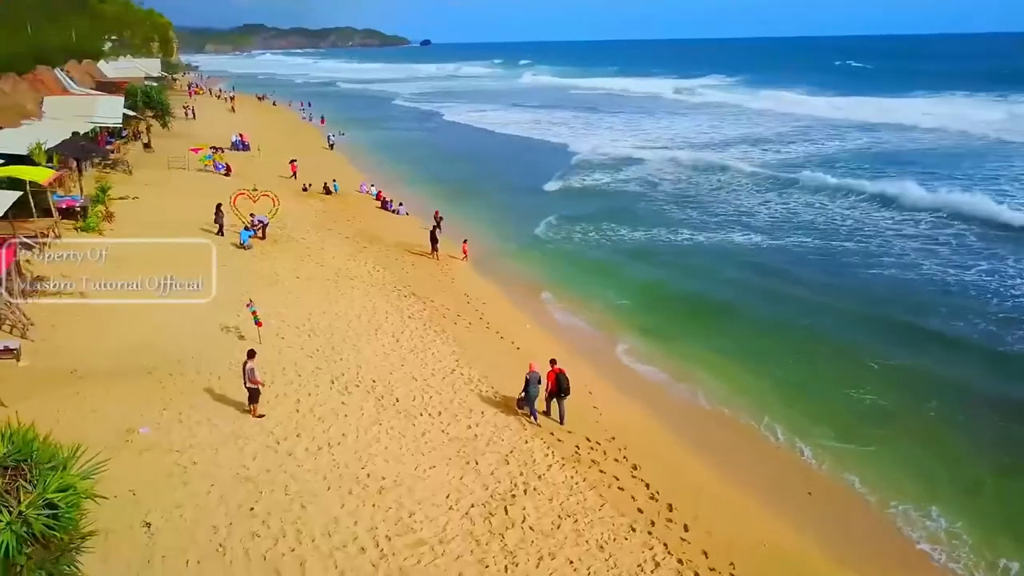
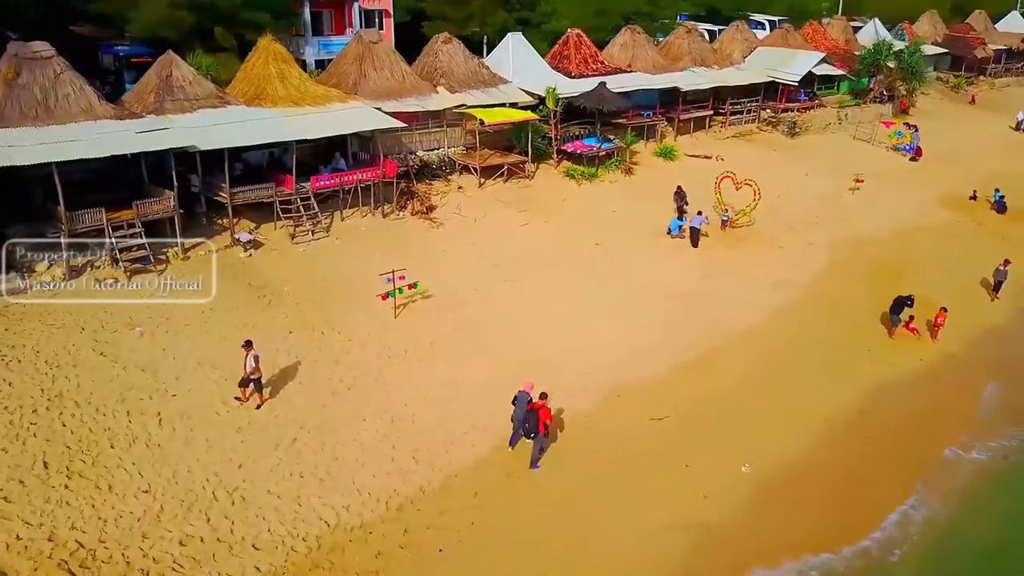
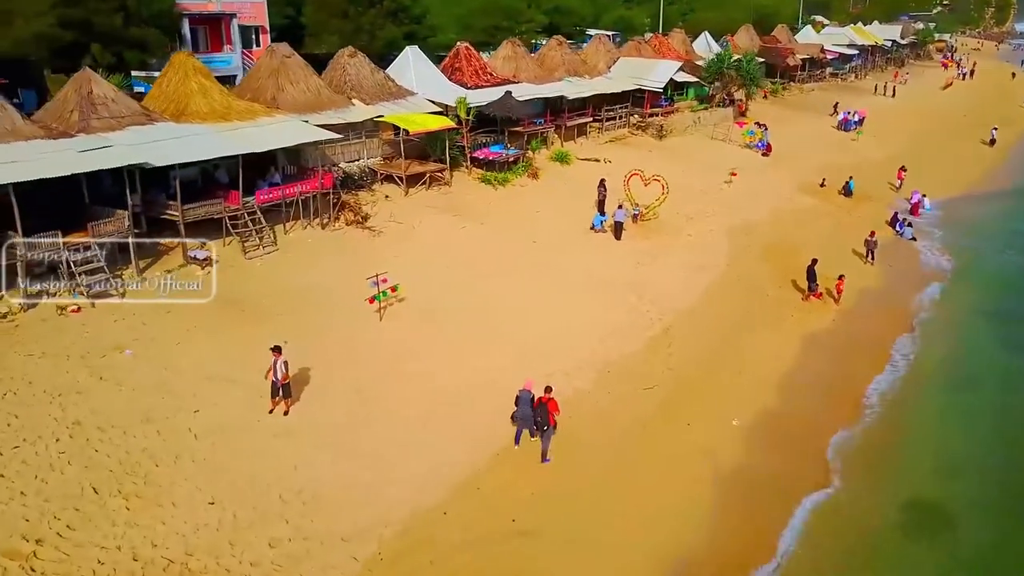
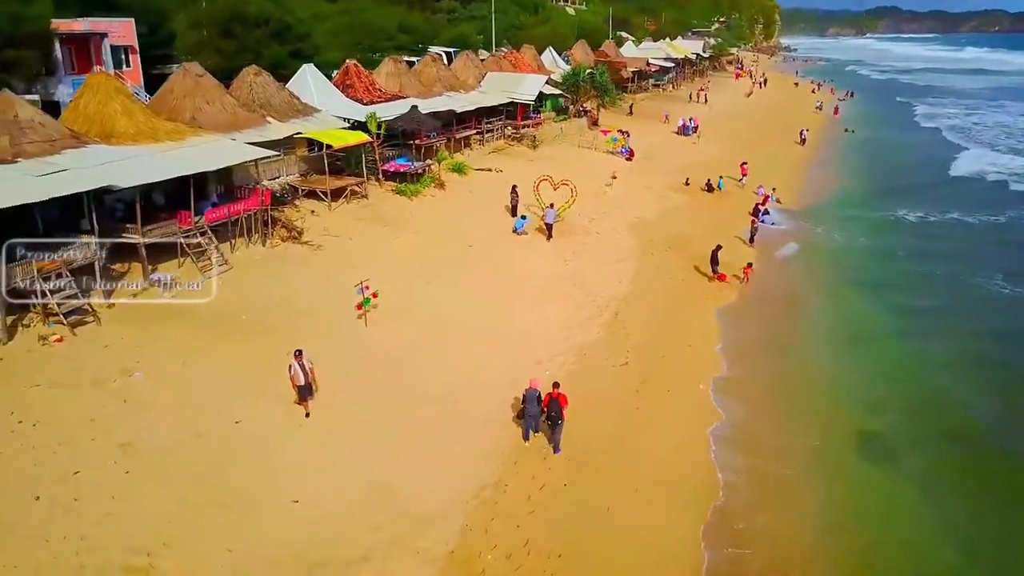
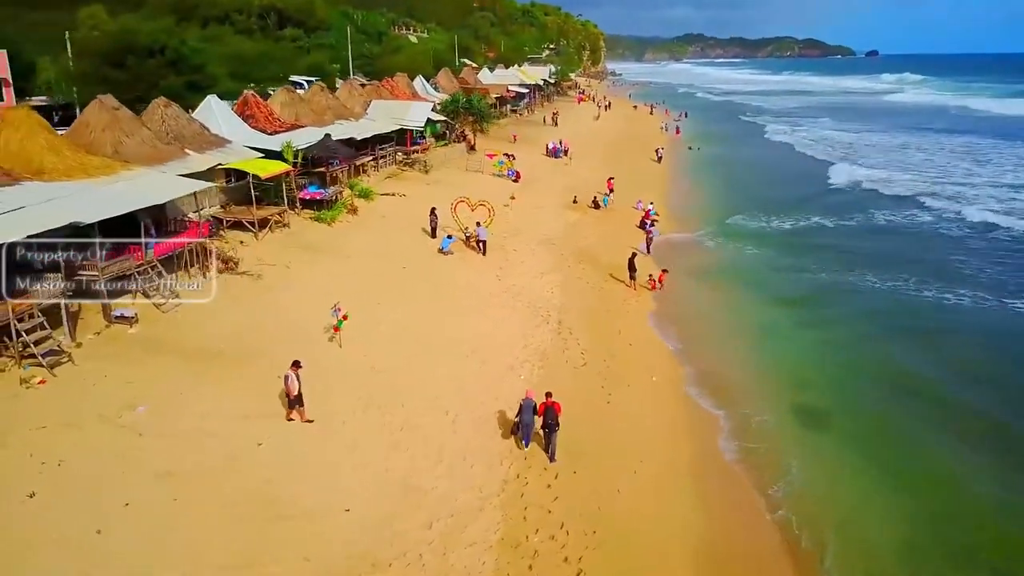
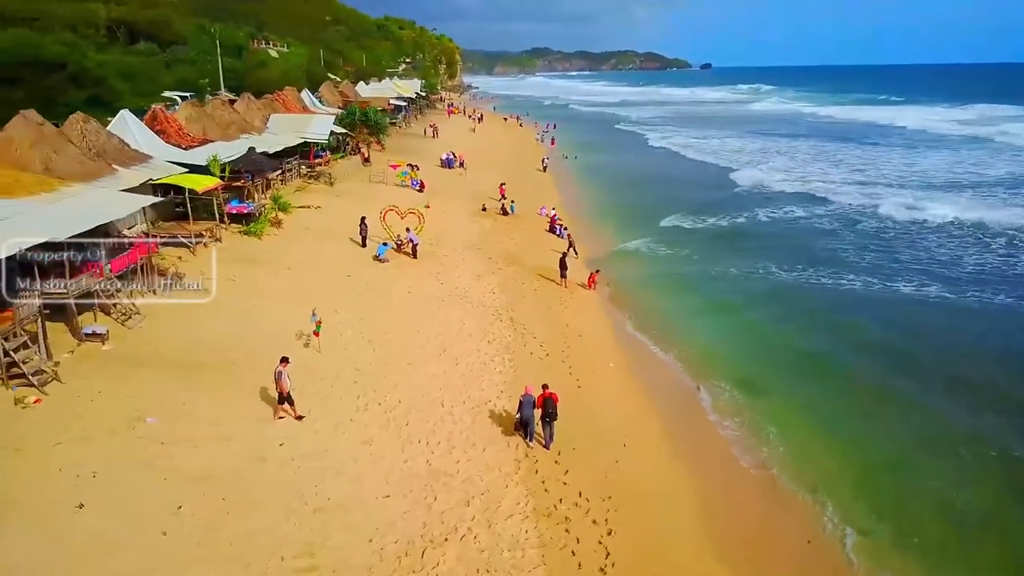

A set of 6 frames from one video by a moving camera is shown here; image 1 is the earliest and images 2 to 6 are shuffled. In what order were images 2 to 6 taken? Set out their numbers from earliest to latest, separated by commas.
6, 5, 4, 3, 2
